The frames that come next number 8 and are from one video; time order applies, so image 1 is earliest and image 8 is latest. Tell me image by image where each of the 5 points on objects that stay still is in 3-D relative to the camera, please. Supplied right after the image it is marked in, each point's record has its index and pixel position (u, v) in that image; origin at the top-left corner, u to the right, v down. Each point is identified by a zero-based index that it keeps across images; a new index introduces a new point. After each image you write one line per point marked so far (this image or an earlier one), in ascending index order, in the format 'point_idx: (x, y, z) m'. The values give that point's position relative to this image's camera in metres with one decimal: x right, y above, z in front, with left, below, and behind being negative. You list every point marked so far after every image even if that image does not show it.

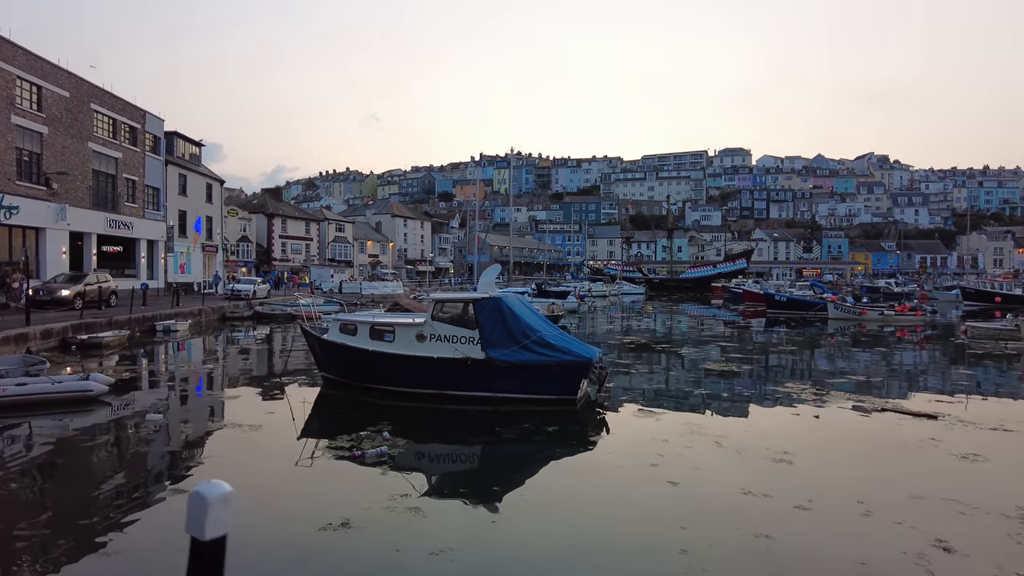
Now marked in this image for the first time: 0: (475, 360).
0: (-0.8, -1.5, +13.6) m
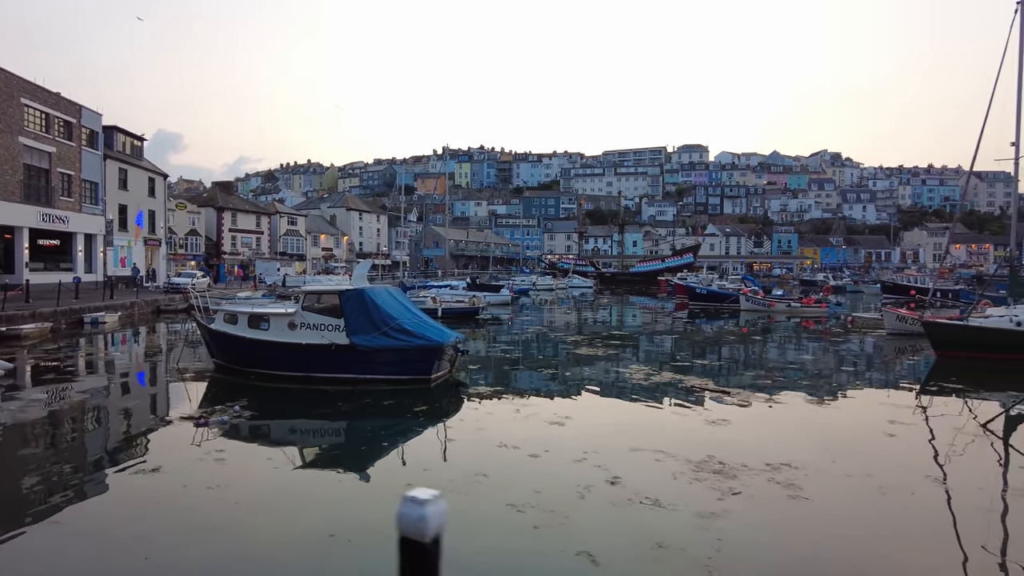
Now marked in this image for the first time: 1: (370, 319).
0: (-4.0, -1.3, +15.3) m
1: (-3.3, -0.7, +15.3) m
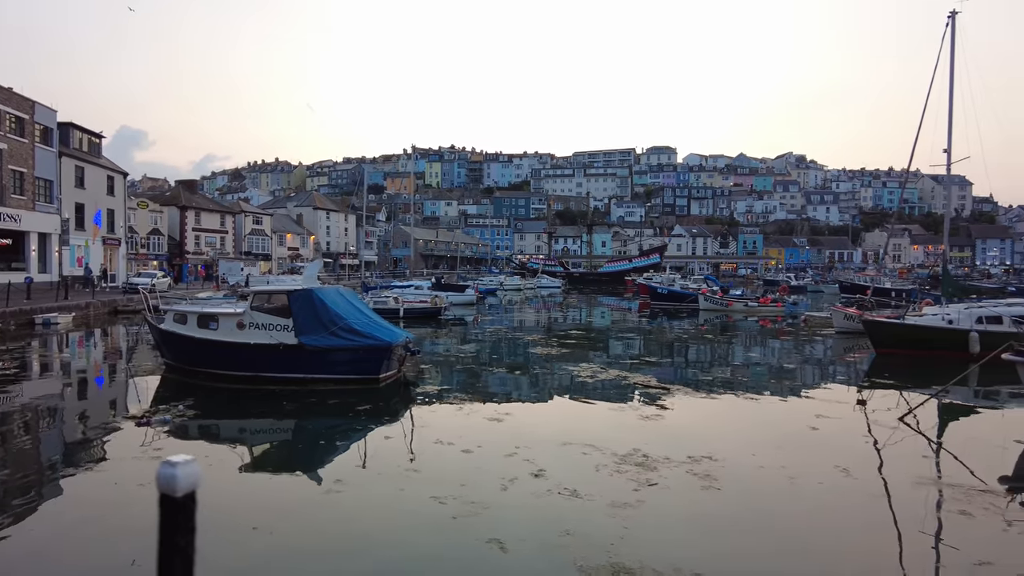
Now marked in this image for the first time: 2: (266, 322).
0: (-5.2, -1.3, +15.3) m
1: (-4.5, -0.7, +15.4) m
2: (-5.7, -0.8, +15.5) m
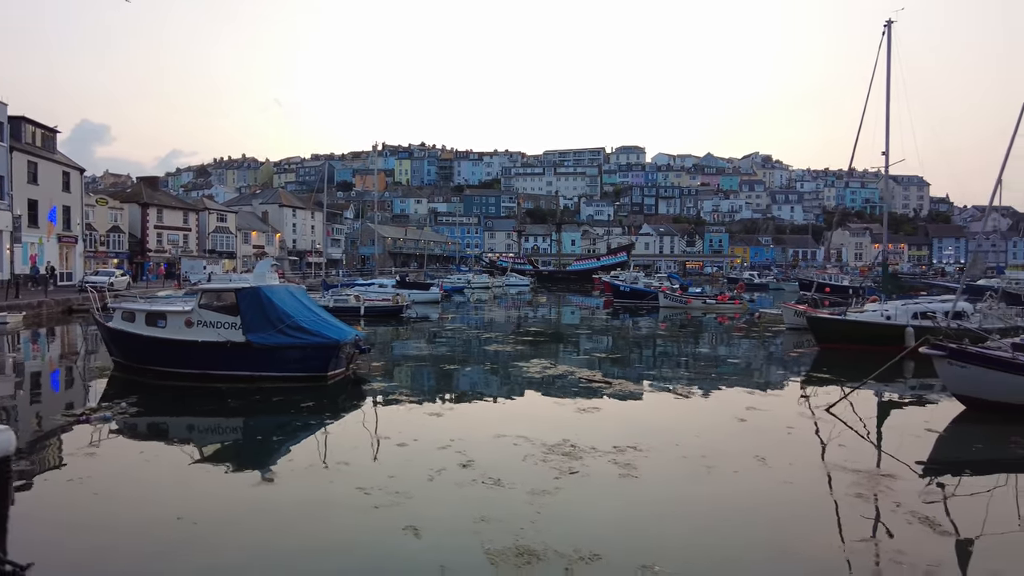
0: (-6.4, -1.3, +15.4) m
1: (-5.7, -0.7, +15.5) m
2: (-6.9, -0.8, +15.6) m
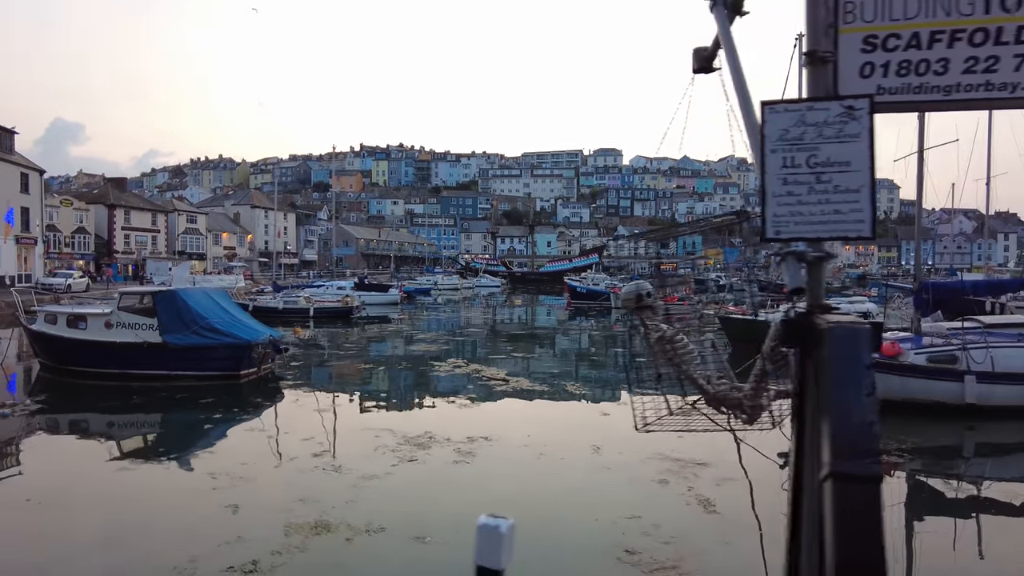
0: (-8.7, -1.3, +16.0) m
1: (-8.0, -0.7, +16.1) m
2: (-9.3, -0.8, +16.2) m
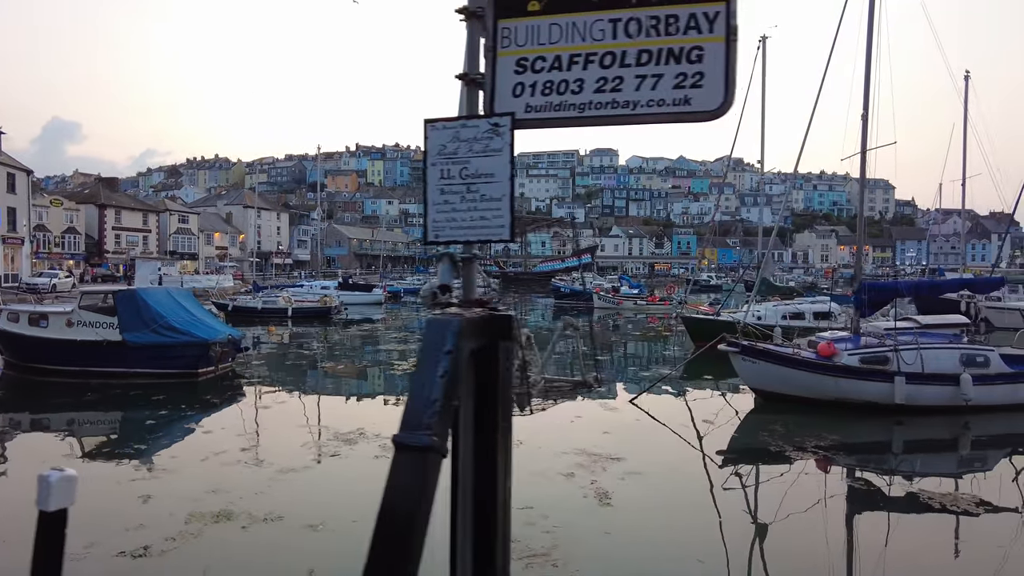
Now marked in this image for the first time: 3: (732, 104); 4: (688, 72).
0: (-9.9, -1.3, +16.3) m
1: (-9.2, -0.7, +16.4) m
2: (-10.4, -0.8, +16.5) m
3: (+0.7, +0.6, +2.2) m
4: (+0.6, +0.7, +2.3) m
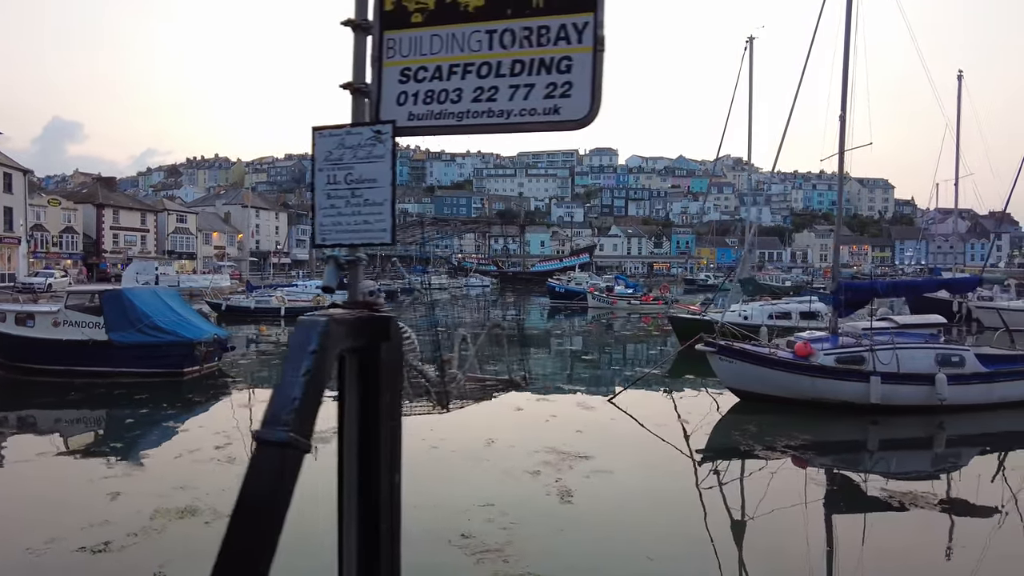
0: (-10.3, -1.3, +16.4) m
1: (-9.6, -0.7, +16.5) m
2: (-10.8, -0.8, +16.6) m
3: (+0.3, +0.6, +2.3) m
4: (+0.2, +0.7, +2.4) m
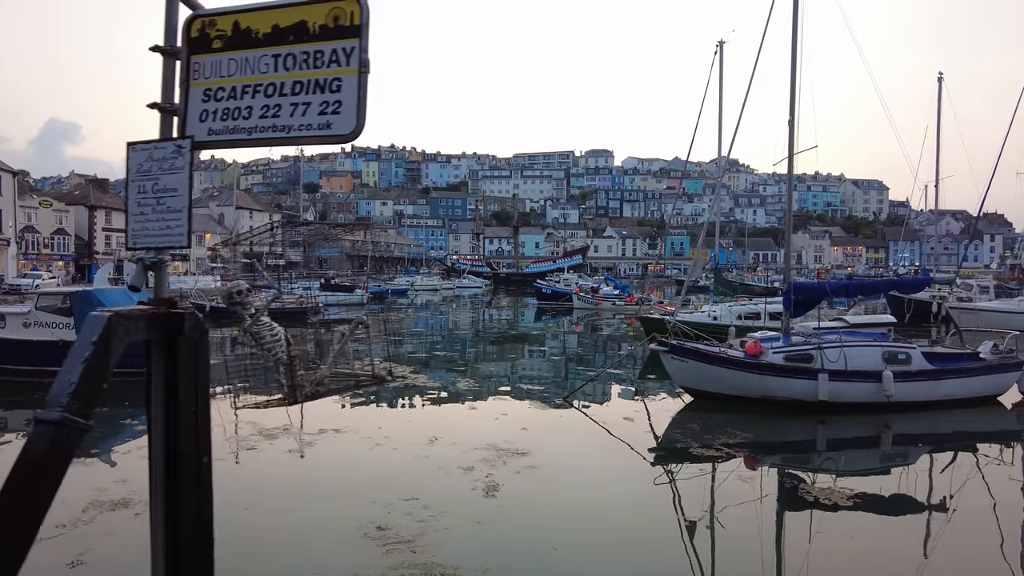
0: (-11.2, -1.3, +16.6) m
1: (-10.5, -0.7, +16.7) m
2: (-11.7, -0.8, +16.8) m
3: (-0.6, +0.6, +2.6) m
4: (-0.7, +0.7, +2.6) m
